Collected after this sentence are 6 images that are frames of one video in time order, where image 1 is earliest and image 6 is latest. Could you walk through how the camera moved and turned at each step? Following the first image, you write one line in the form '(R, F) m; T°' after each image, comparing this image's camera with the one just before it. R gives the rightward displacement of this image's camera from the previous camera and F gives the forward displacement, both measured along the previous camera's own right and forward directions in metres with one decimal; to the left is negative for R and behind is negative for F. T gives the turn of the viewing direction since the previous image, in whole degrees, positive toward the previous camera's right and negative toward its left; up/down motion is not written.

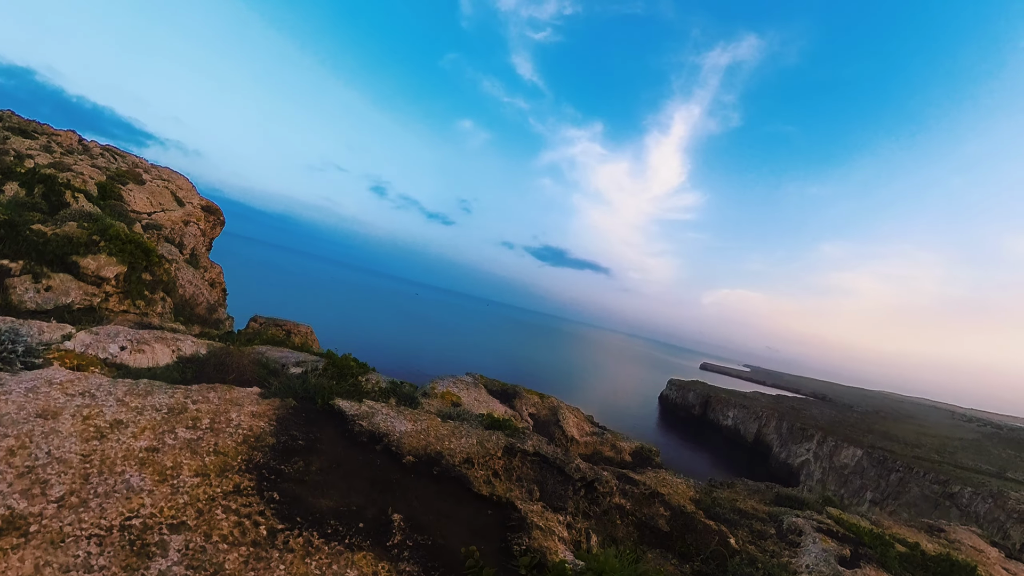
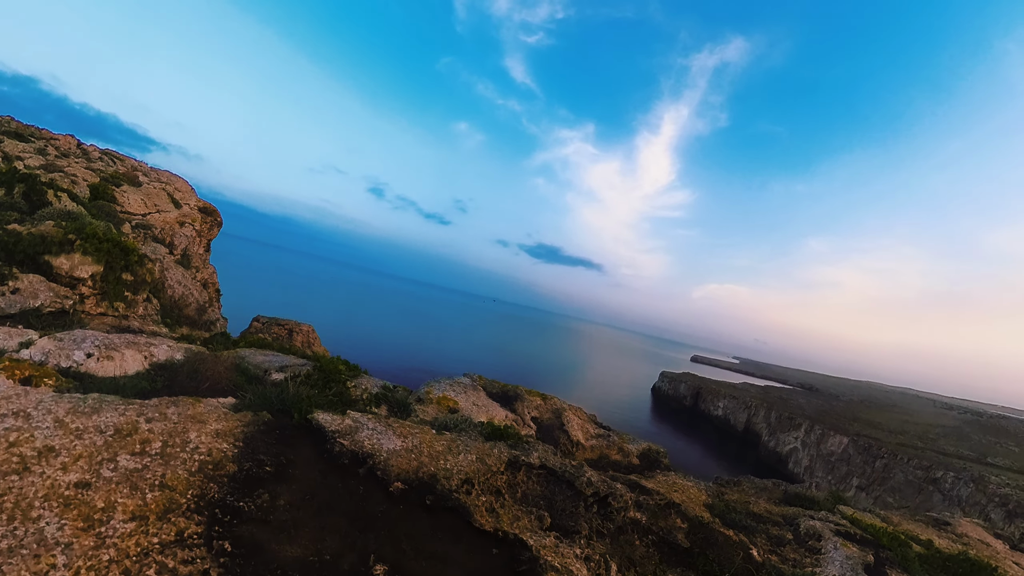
(0.0, +0.2) m; +1°
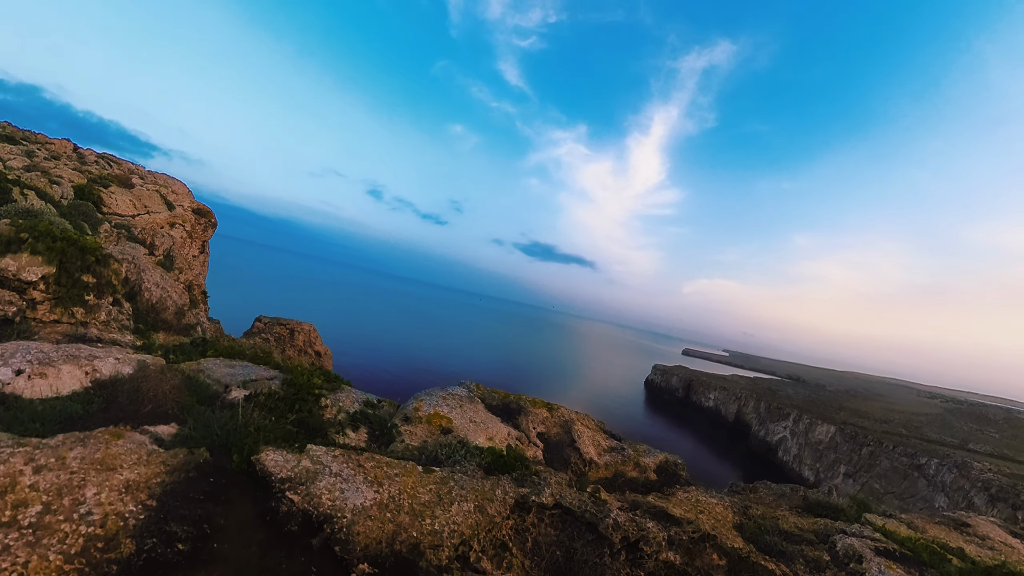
(0.0, -1.1) m; 0°
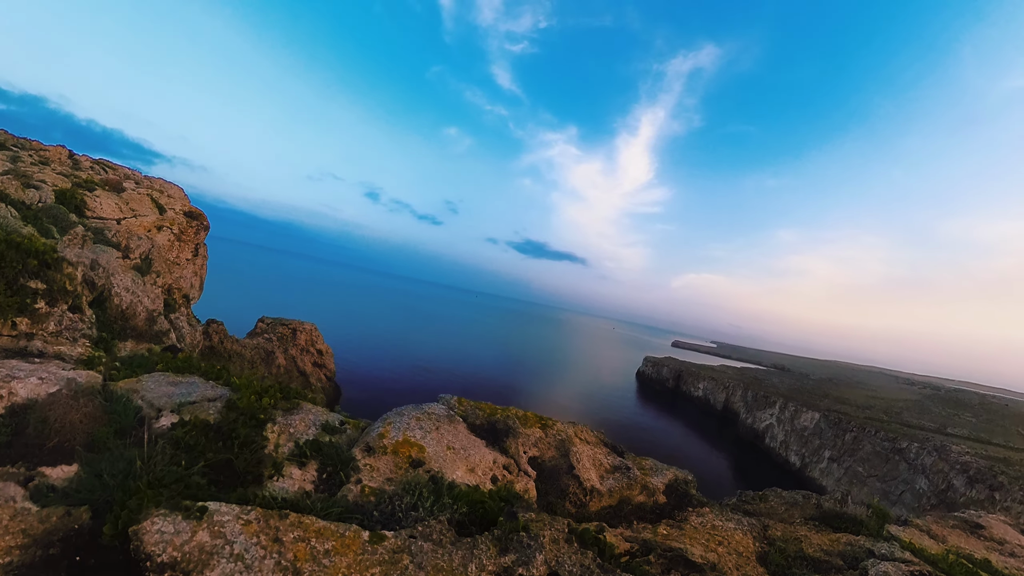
(0.0, -1.2) m; +1°
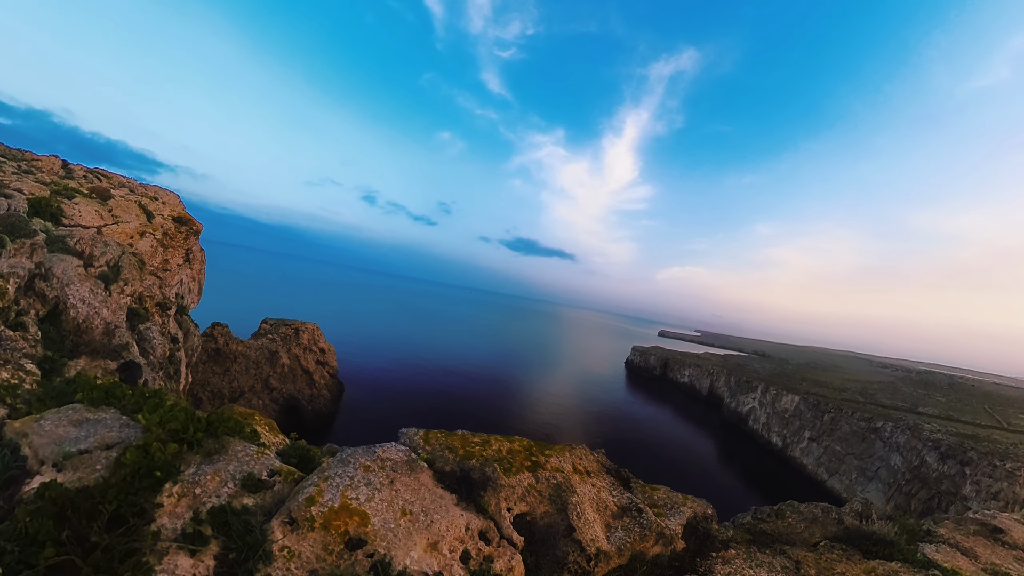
(0.0, -1.6) m; +1°
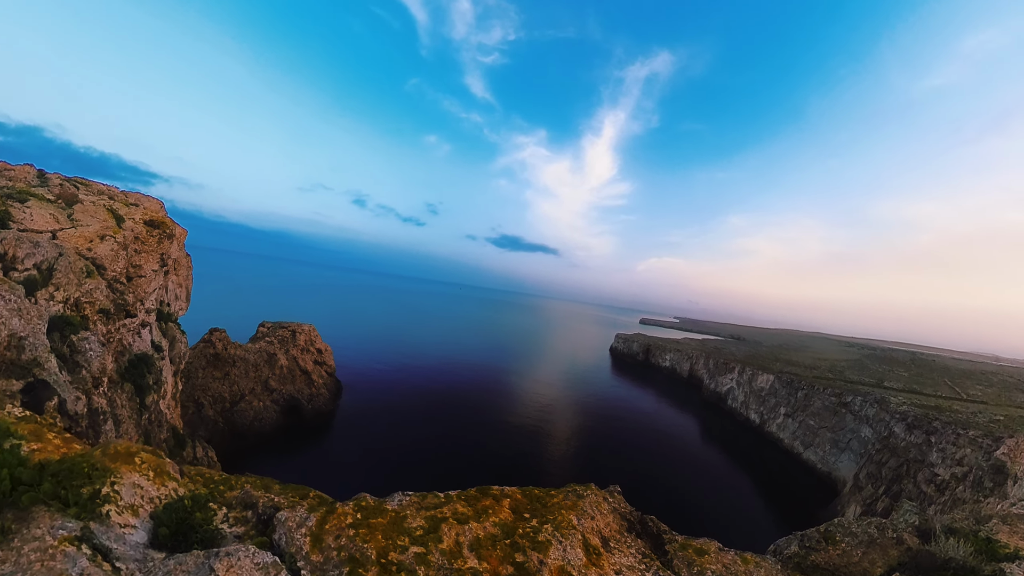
(+0.1, -1.7) m; +2°
